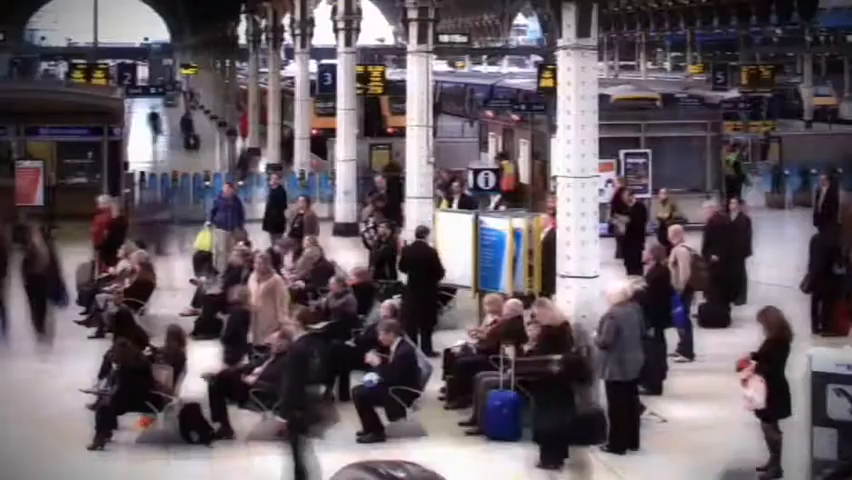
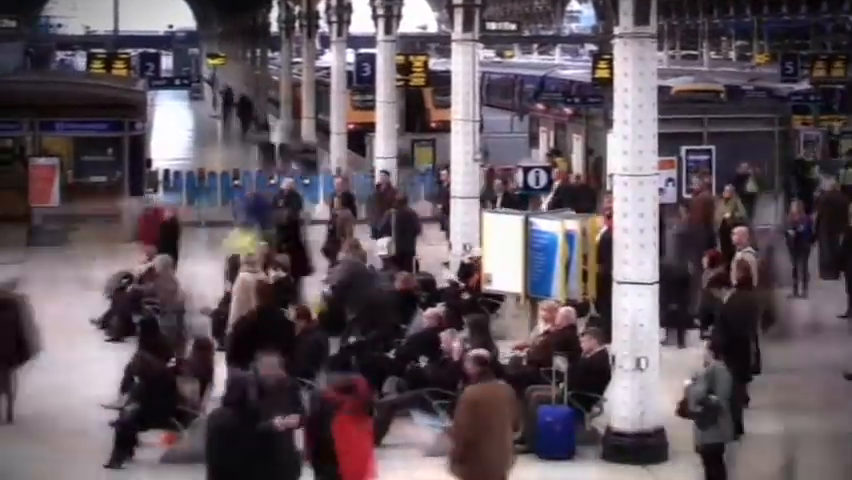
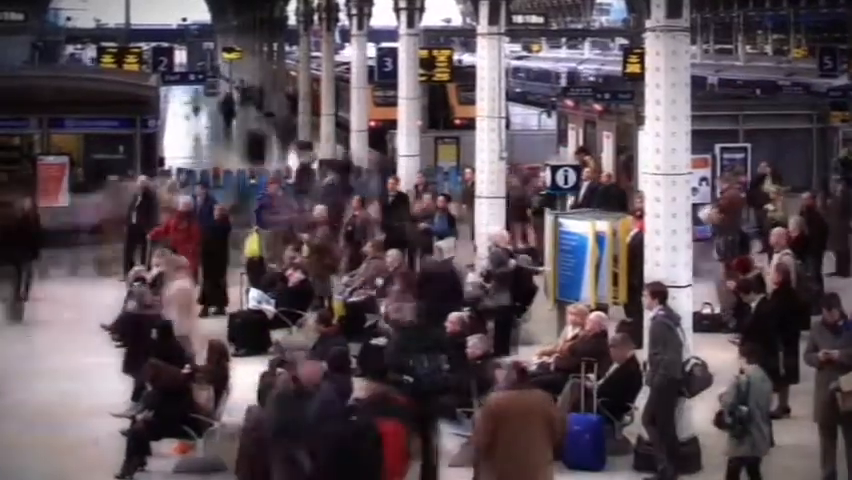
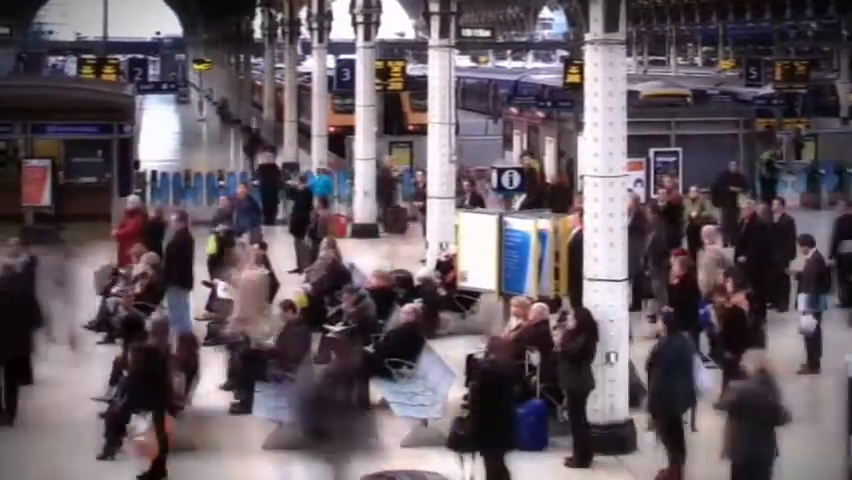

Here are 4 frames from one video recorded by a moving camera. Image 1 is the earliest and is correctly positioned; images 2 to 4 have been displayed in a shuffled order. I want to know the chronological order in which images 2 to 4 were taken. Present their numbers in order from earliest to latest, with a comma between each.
4, 2, 3
